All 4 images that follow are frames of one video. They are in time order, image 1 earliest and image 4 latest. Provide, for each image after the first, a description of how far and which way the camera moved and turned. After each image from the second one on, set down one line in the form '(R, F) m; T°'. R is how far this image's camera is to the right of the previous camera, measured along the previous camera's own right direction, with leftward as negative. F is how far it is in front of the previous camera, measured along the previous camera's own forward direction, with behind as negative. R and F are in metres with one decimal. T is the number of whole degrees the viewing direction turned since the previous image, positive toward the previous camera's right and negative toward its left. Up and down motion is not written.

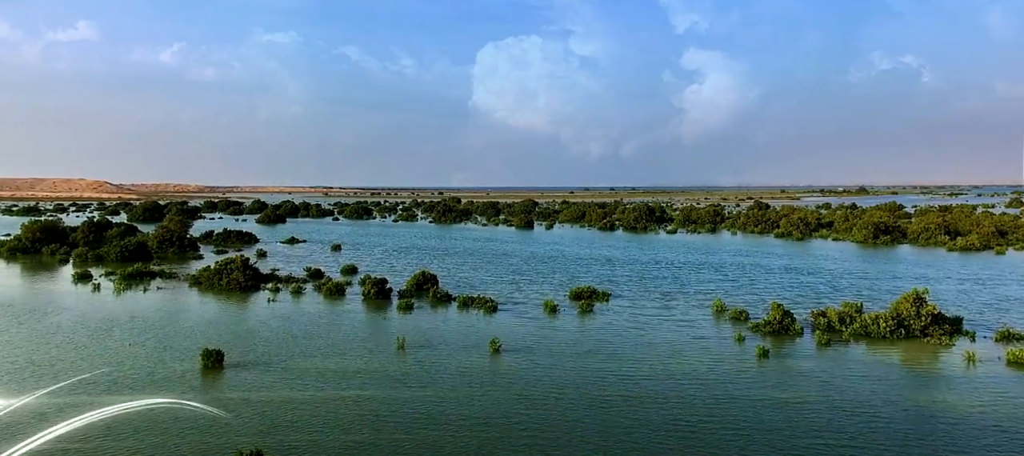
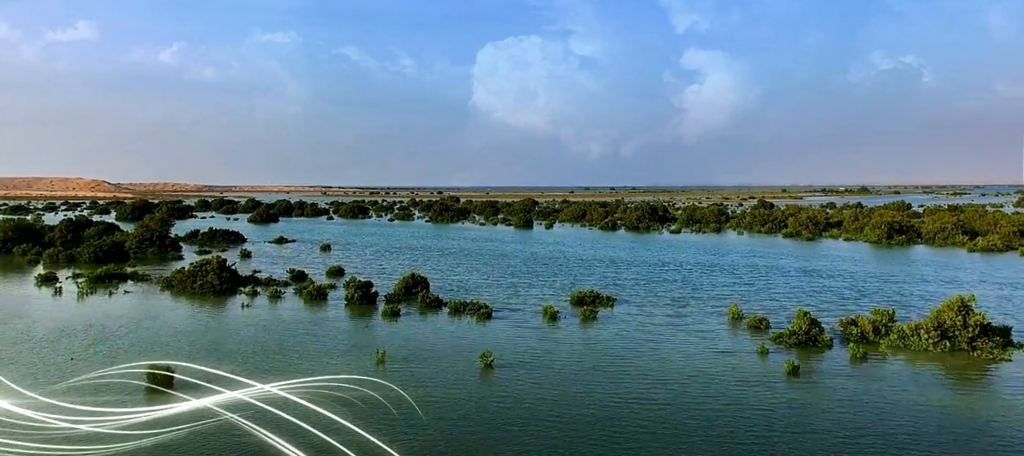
(+0.1, +1.6) m; 0°
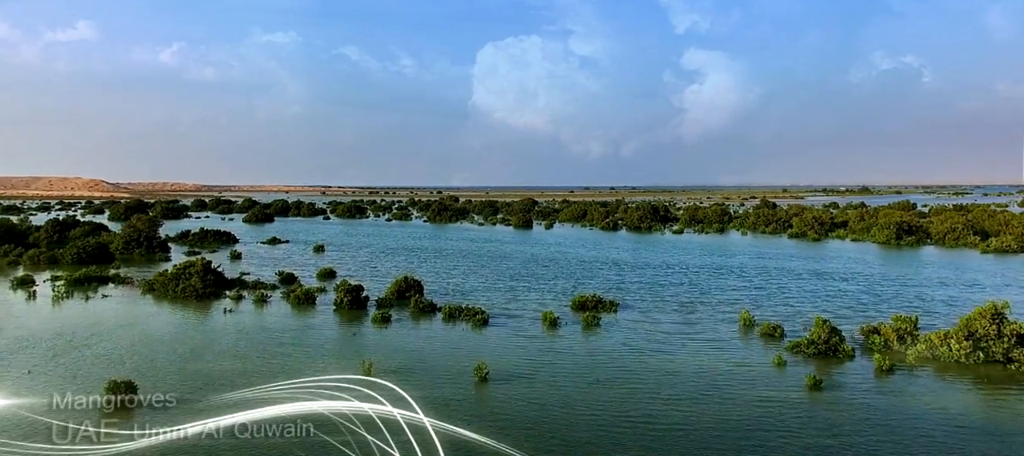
(0.0, +1.0) m; 0°
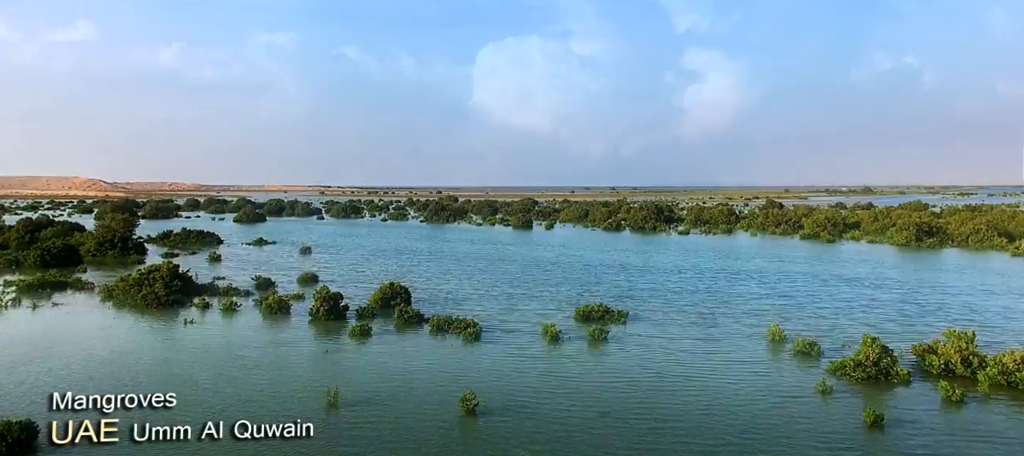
(+0.1, +1.9) m; 0°
